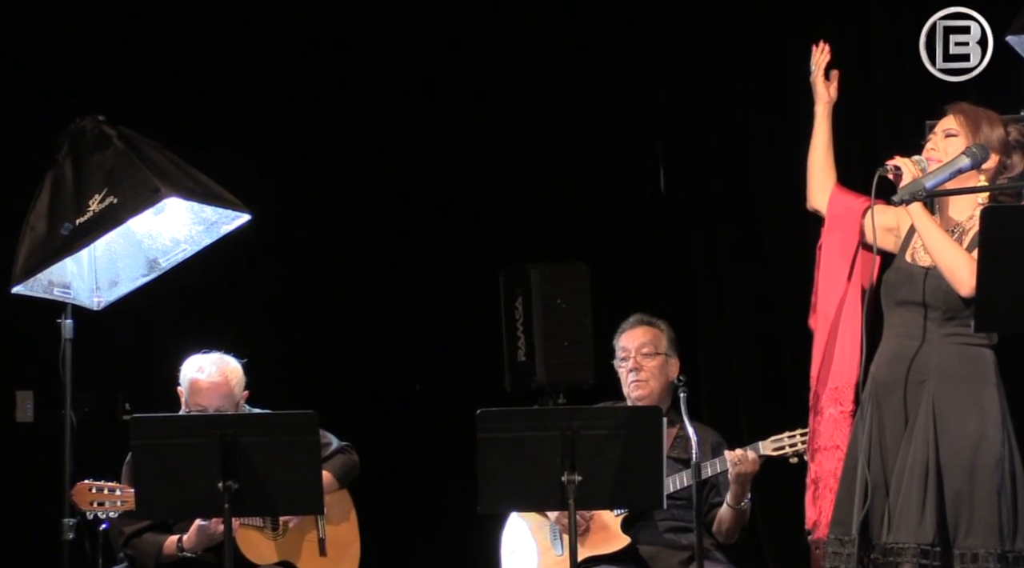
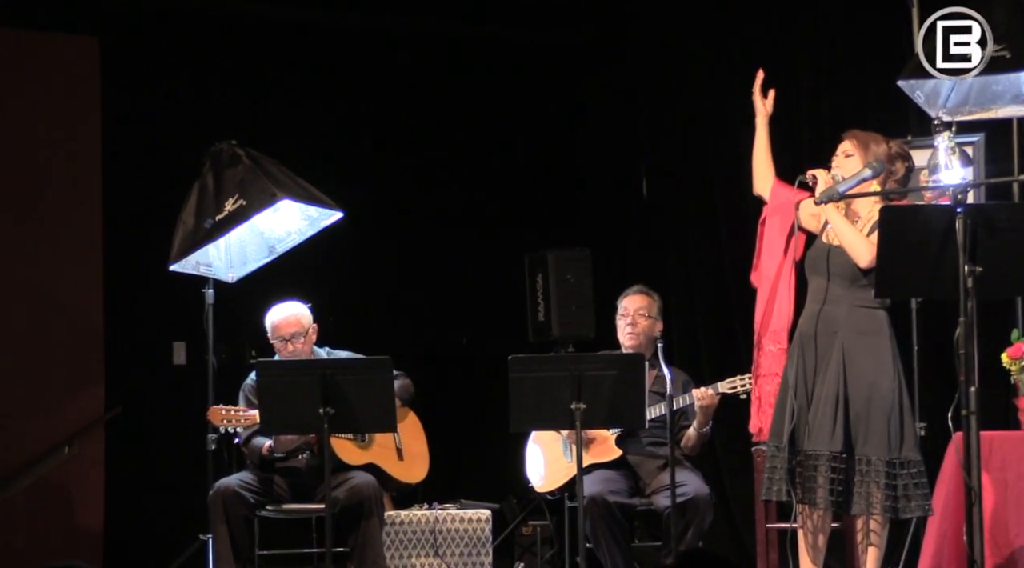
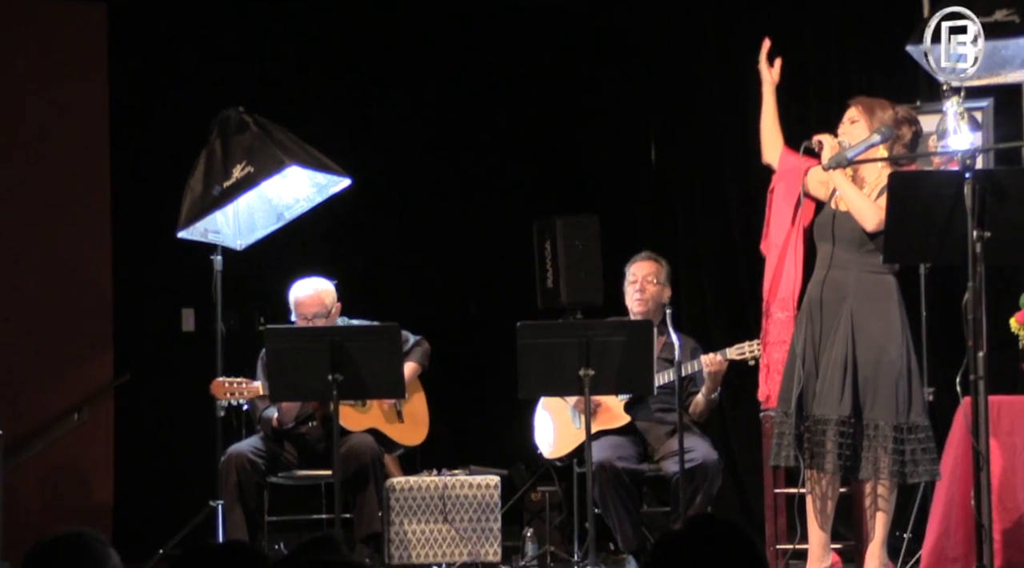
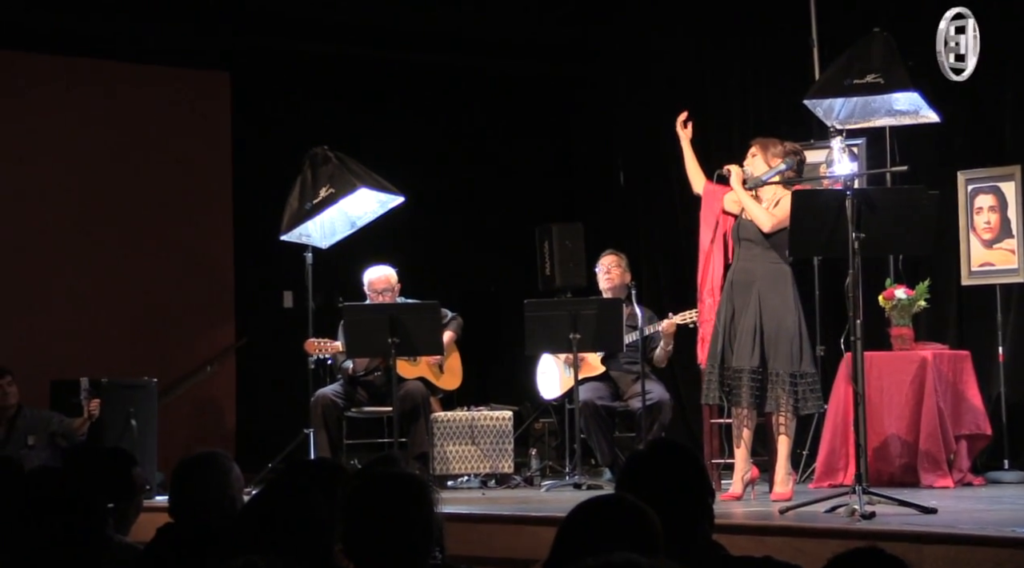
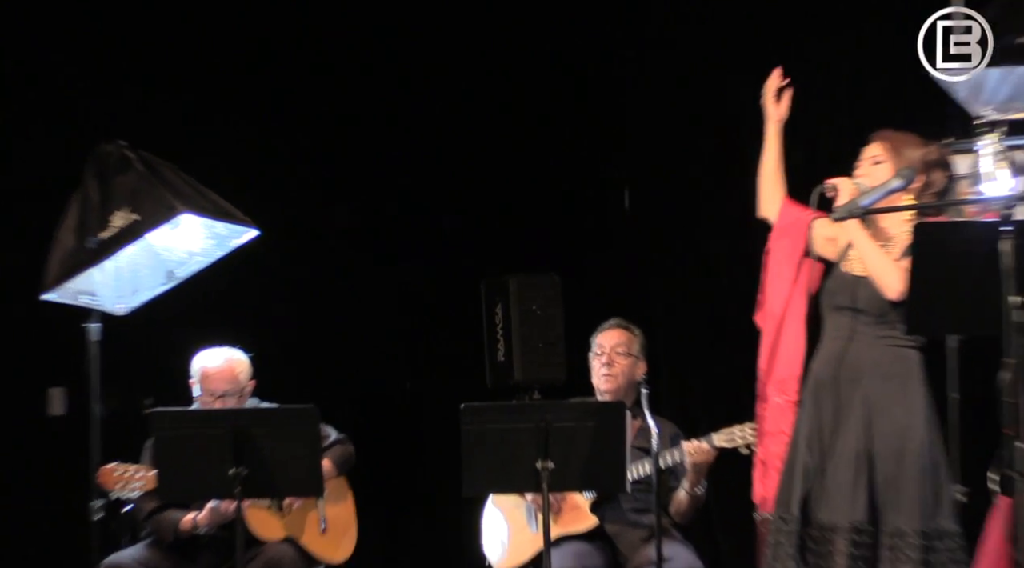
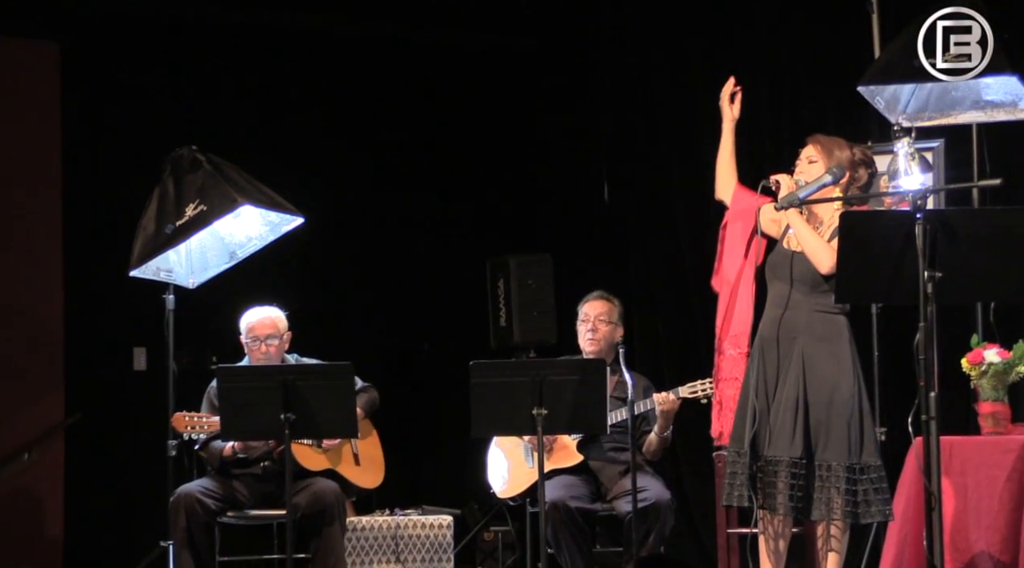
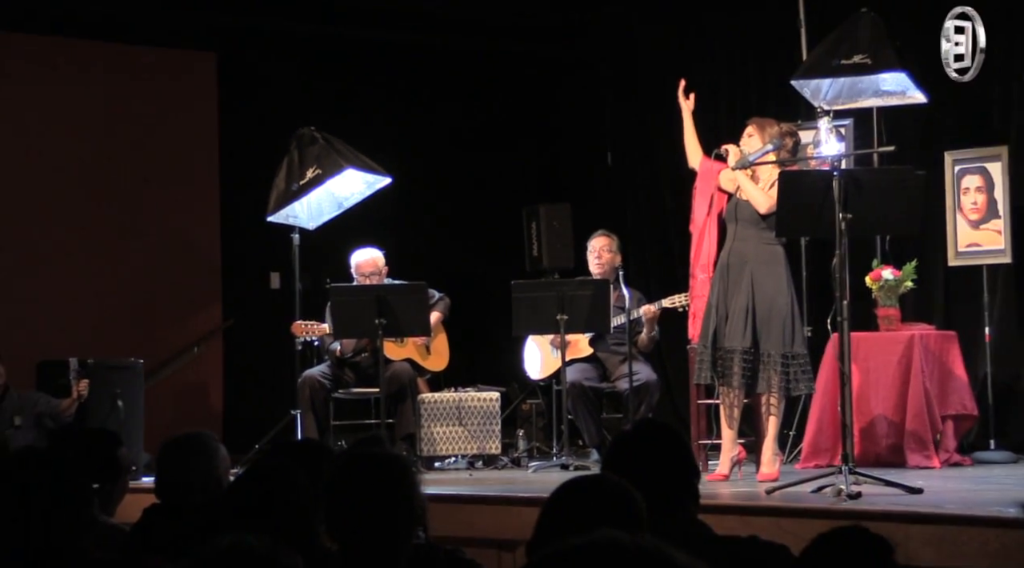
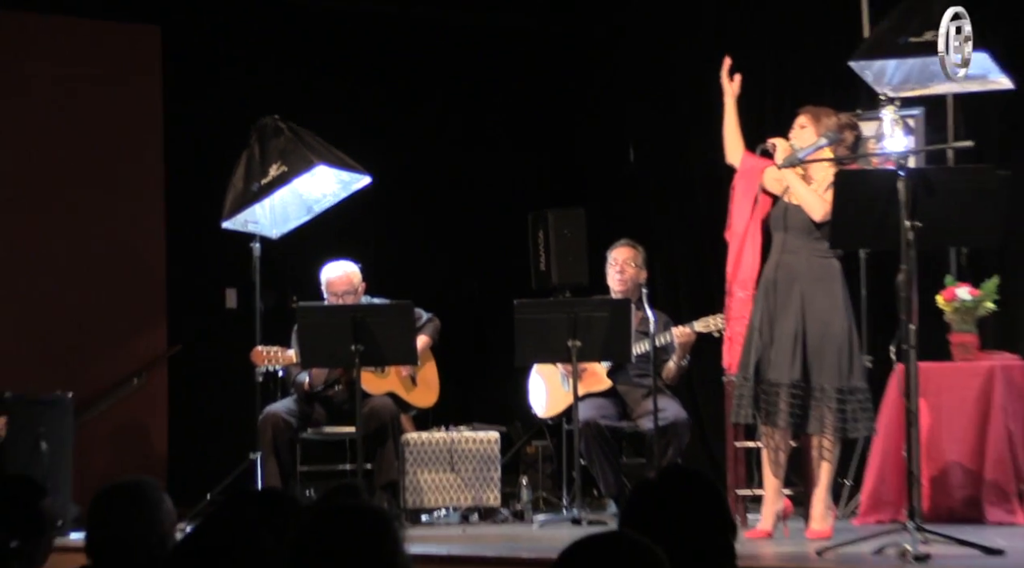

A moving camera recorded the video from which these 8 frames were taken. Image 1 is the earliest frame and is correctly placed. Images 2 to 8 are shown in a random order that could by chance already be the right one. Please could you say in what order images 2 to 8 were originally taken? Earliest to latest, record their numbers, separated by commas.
5, 6, 2, 3, 8, 7, 4
